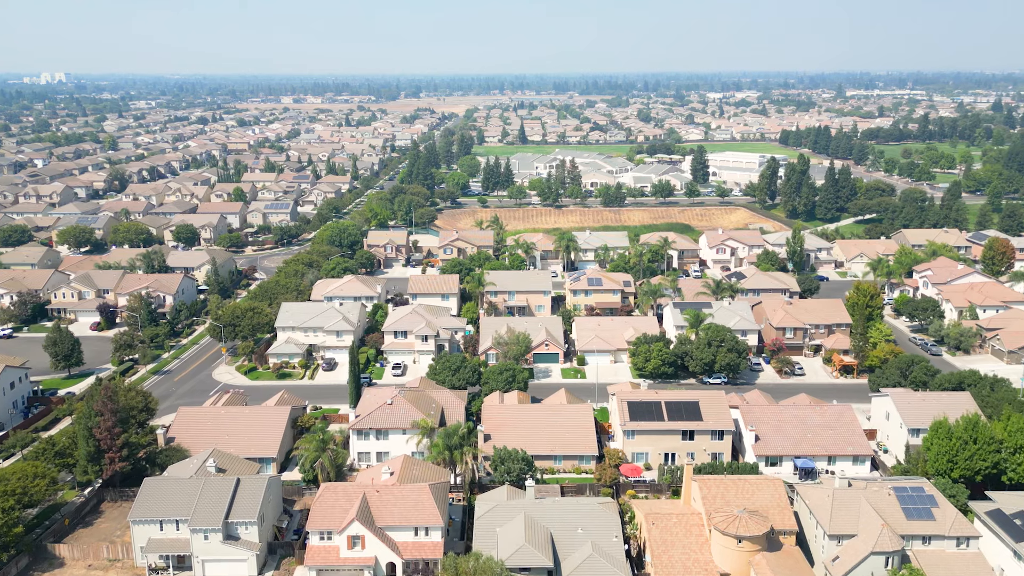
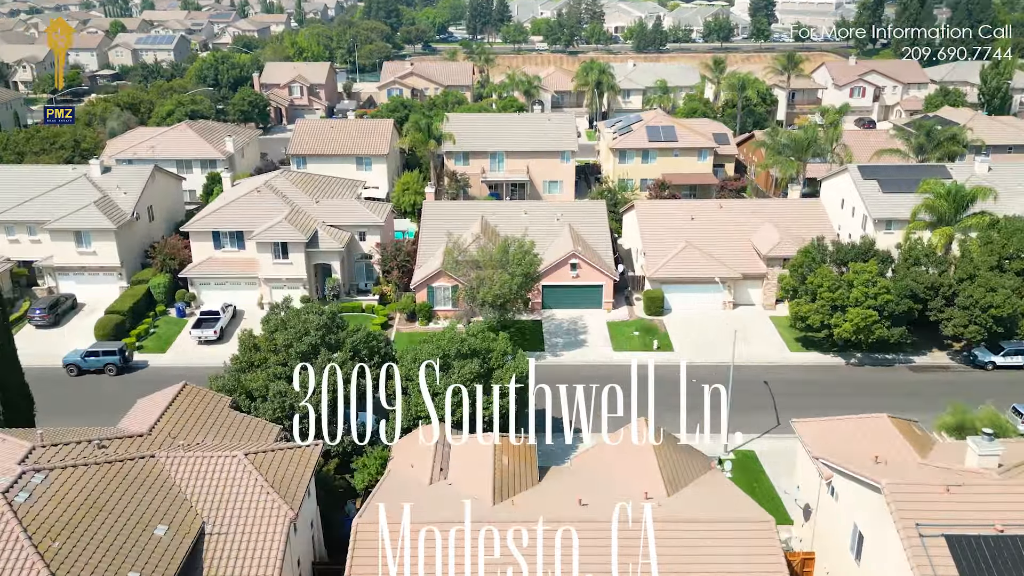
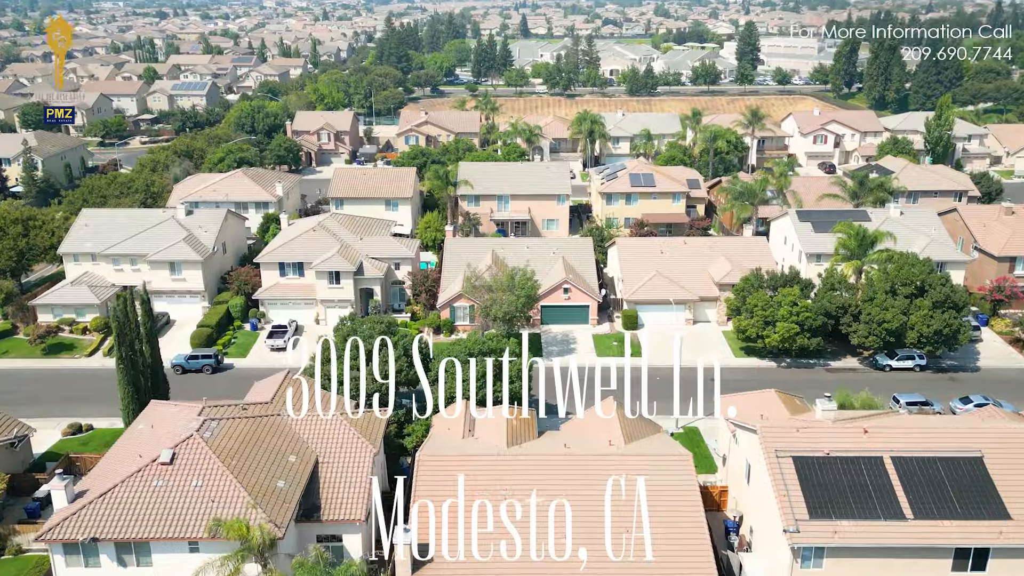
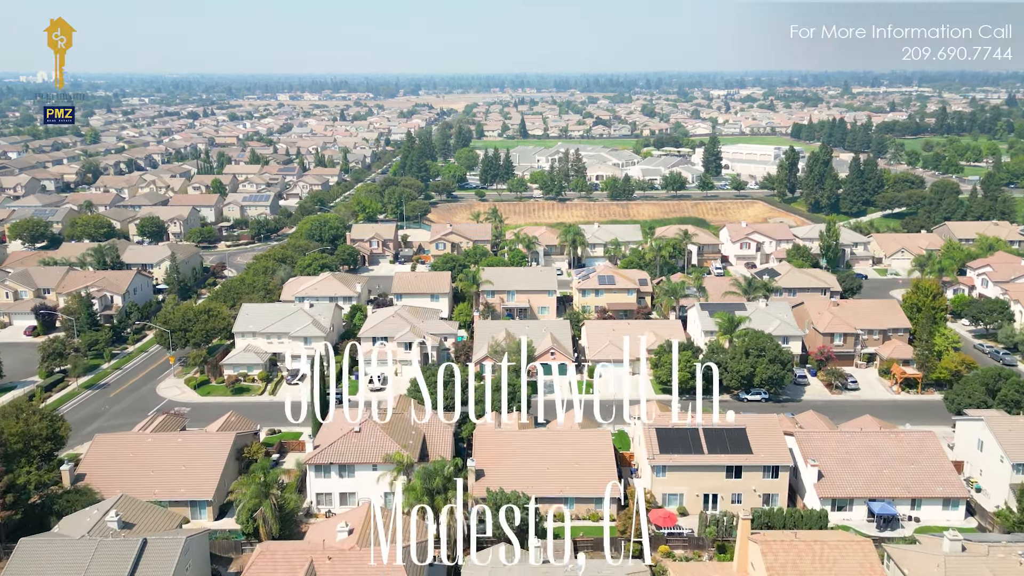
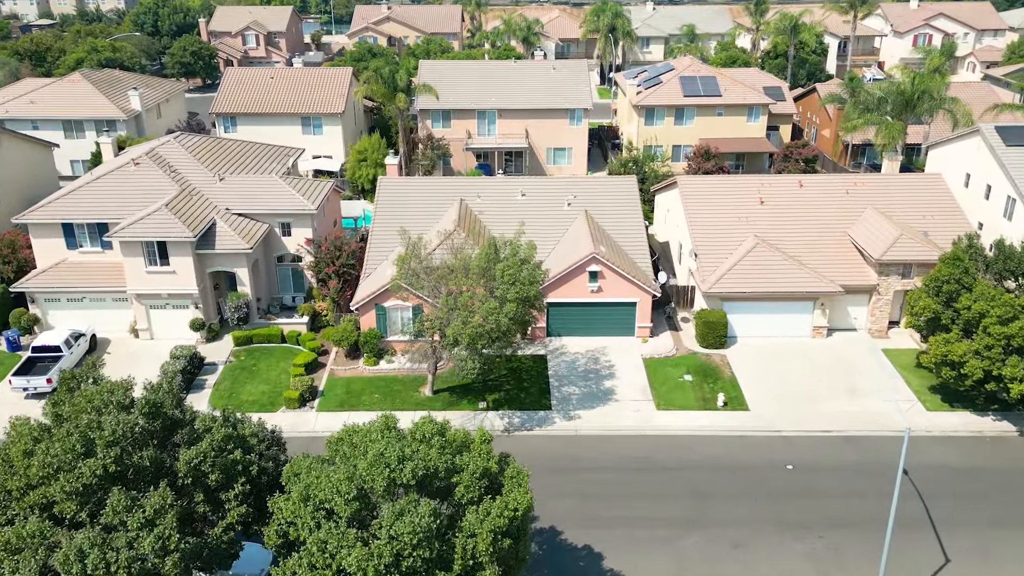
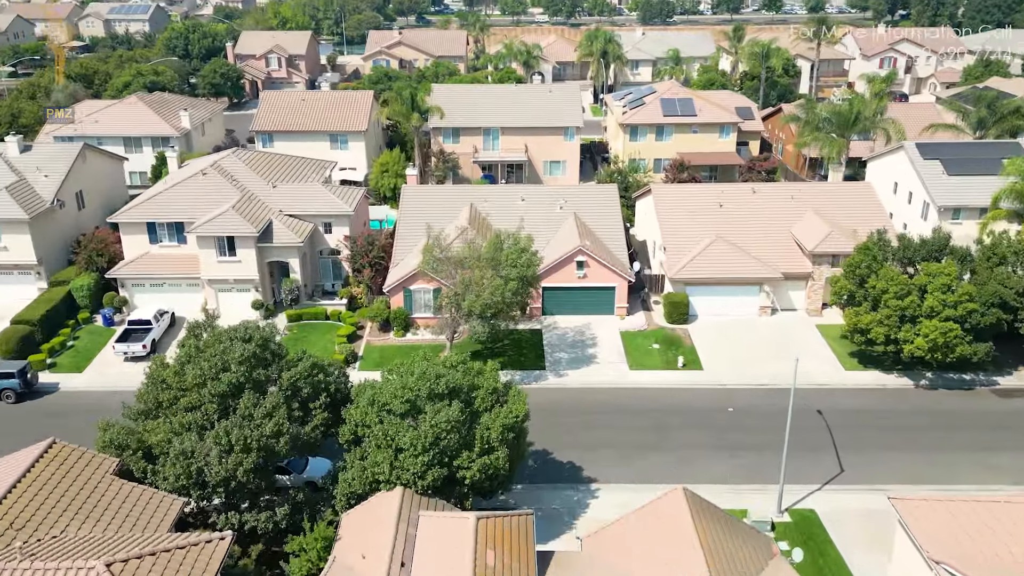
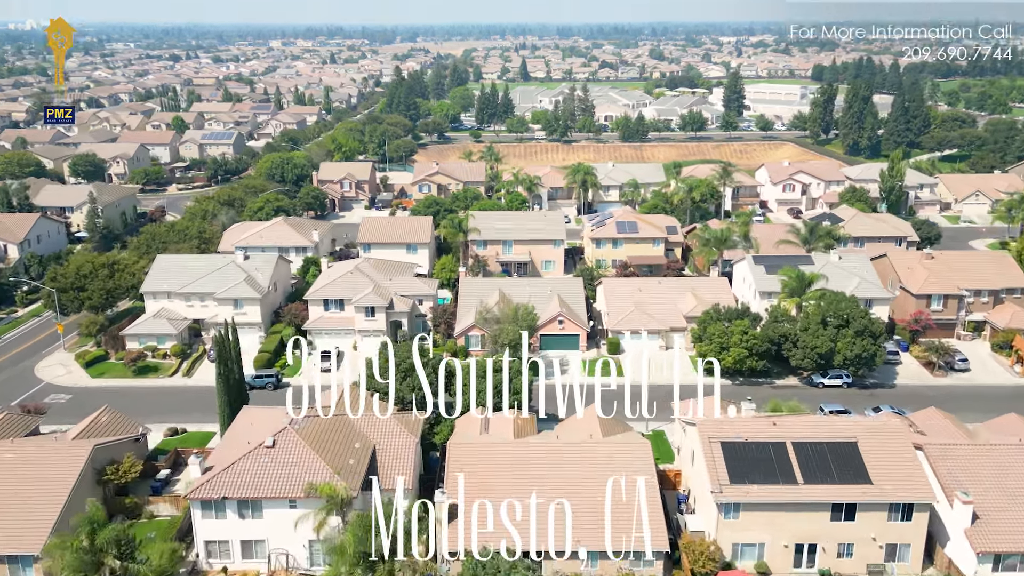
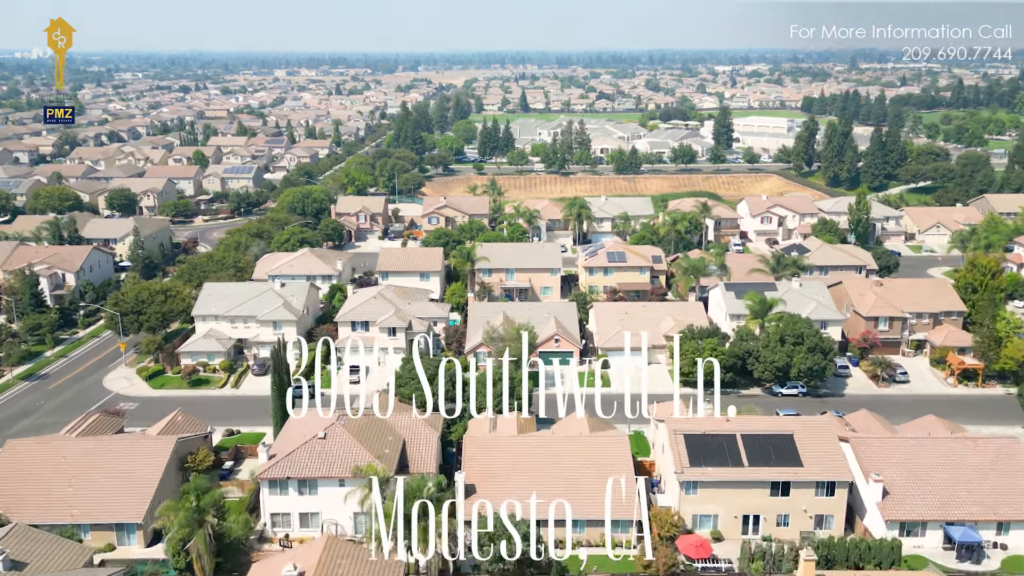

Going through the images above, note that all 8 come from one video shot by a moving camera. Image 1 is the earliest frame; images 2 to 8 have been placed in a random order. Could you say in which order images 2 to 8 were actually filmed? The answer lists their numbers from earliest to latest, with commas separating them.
4, 8, 7, 3, 2, 6, 5
